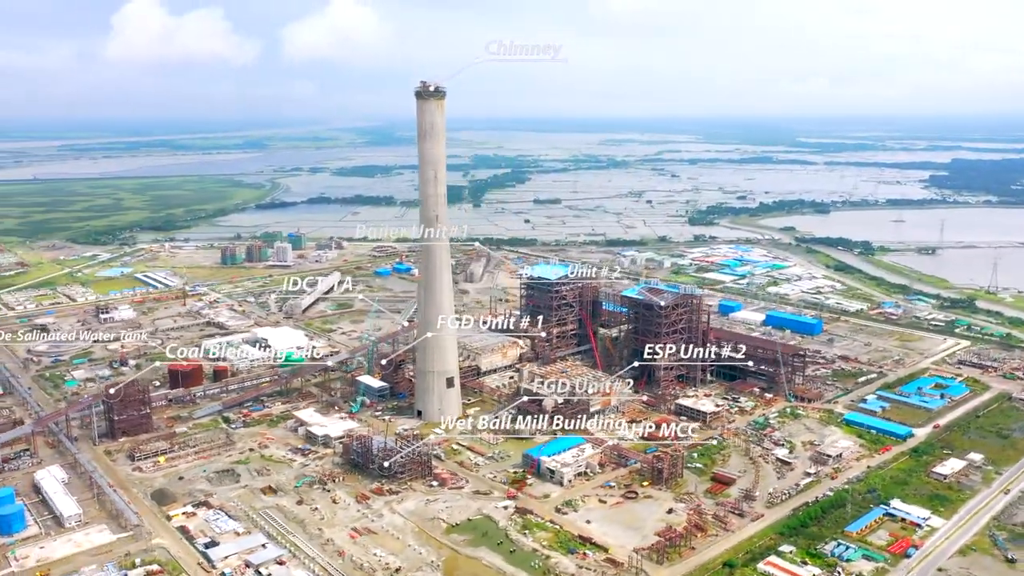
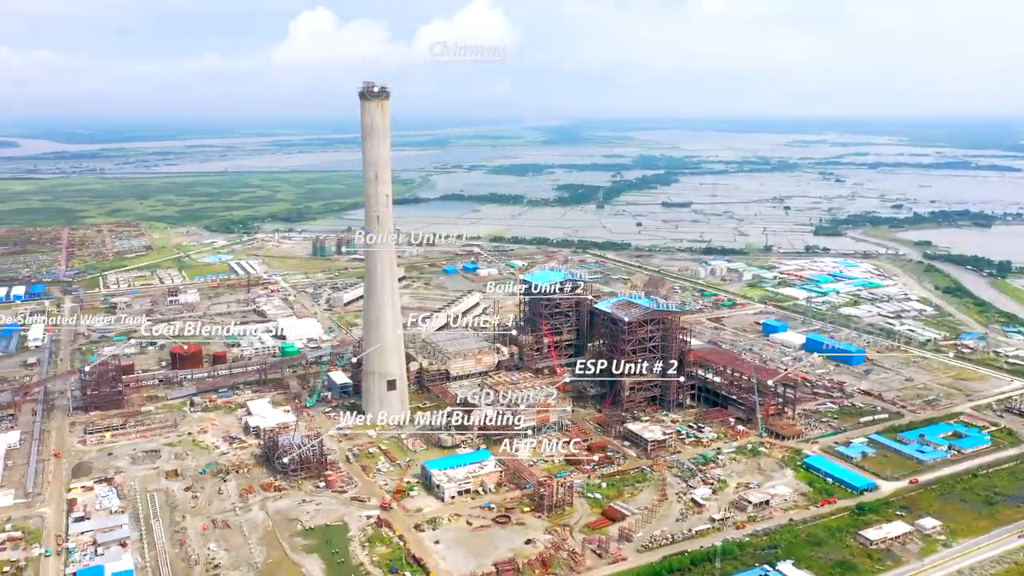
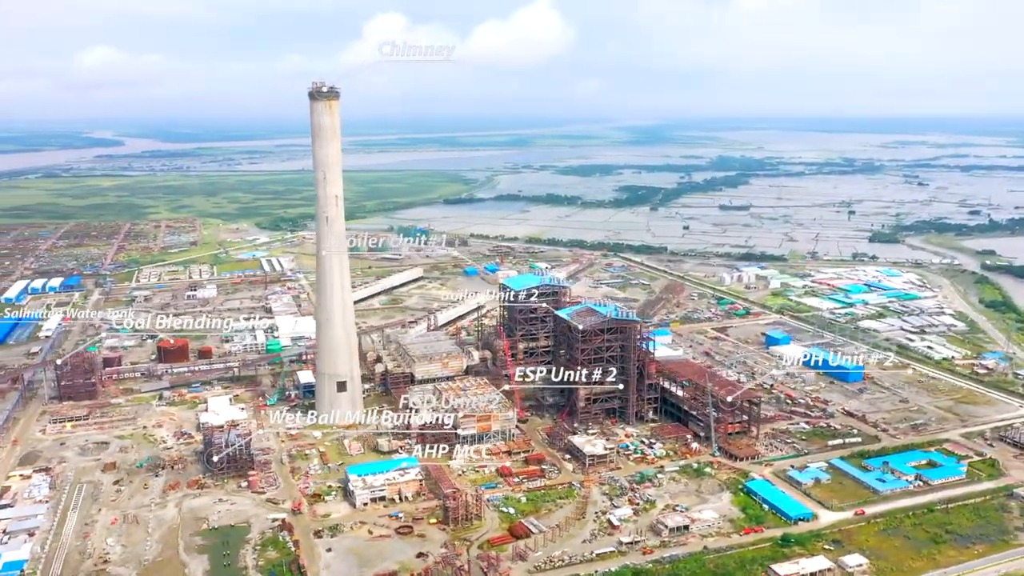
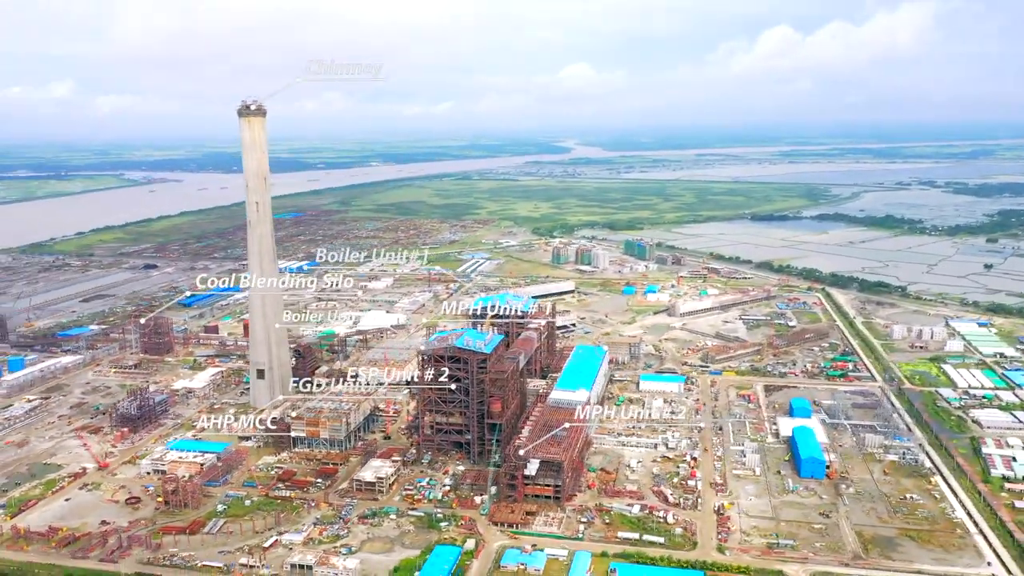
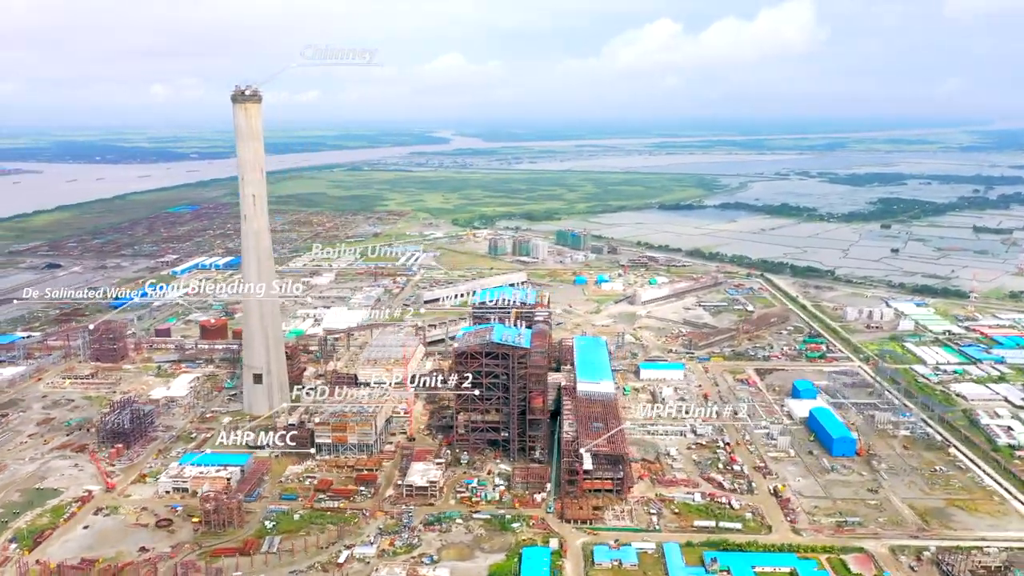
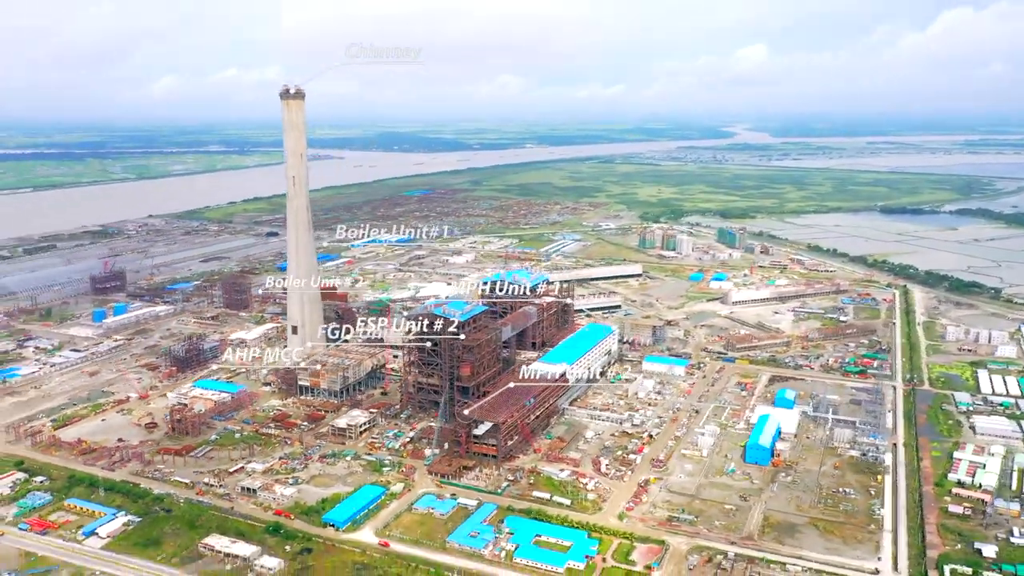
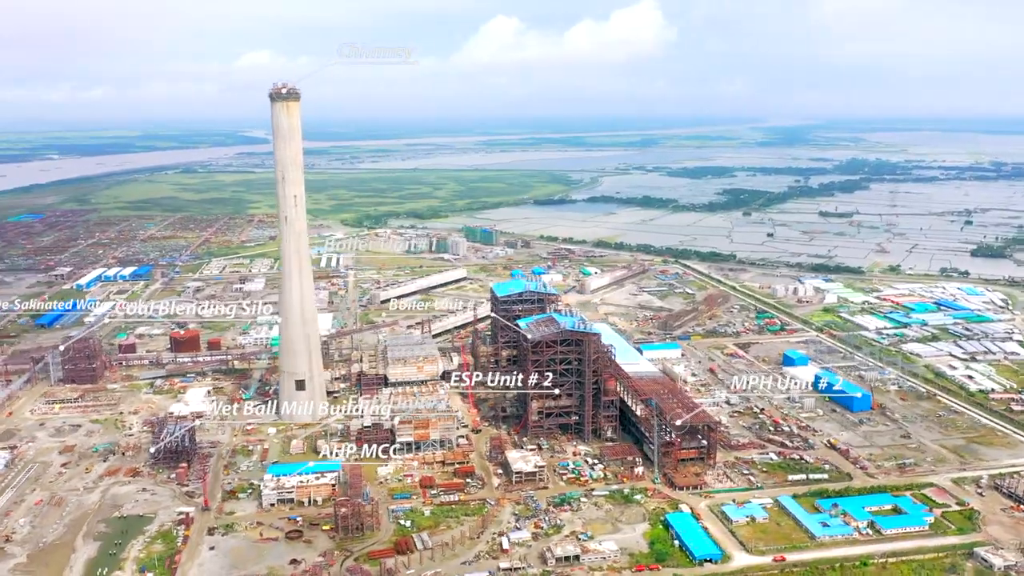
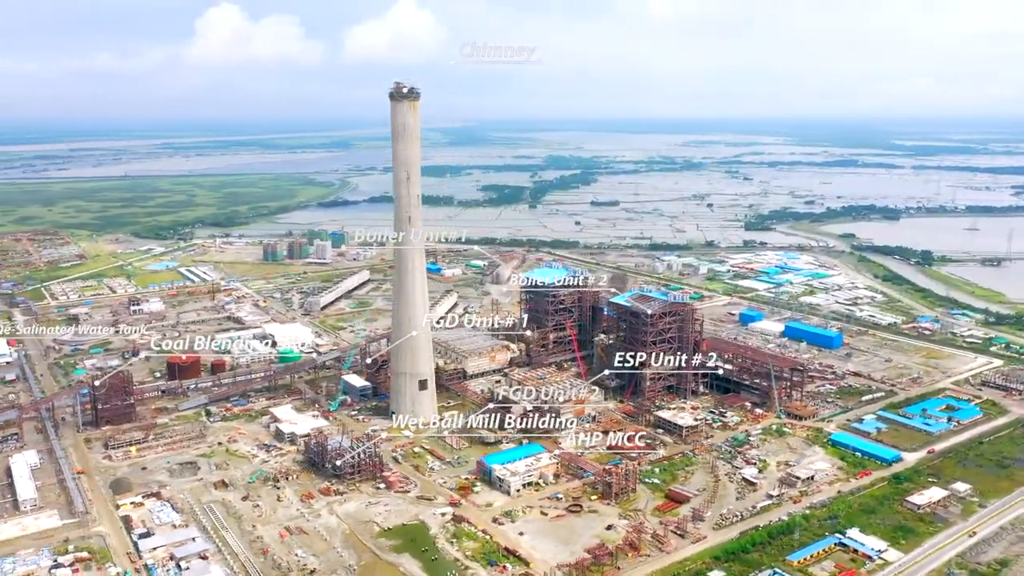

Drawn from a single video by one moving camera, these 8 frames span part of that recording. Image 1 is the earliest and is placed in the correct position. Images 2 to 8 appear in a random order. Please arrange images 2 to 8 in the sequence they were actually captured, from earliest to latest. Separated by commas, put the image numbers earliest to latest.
8, 2, 3, 7, 5, 4, 6
